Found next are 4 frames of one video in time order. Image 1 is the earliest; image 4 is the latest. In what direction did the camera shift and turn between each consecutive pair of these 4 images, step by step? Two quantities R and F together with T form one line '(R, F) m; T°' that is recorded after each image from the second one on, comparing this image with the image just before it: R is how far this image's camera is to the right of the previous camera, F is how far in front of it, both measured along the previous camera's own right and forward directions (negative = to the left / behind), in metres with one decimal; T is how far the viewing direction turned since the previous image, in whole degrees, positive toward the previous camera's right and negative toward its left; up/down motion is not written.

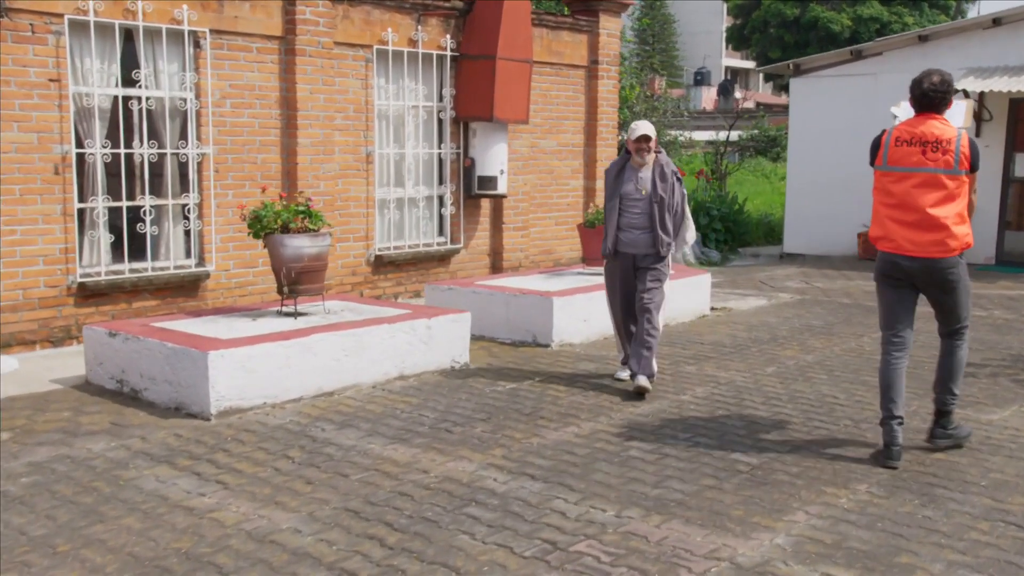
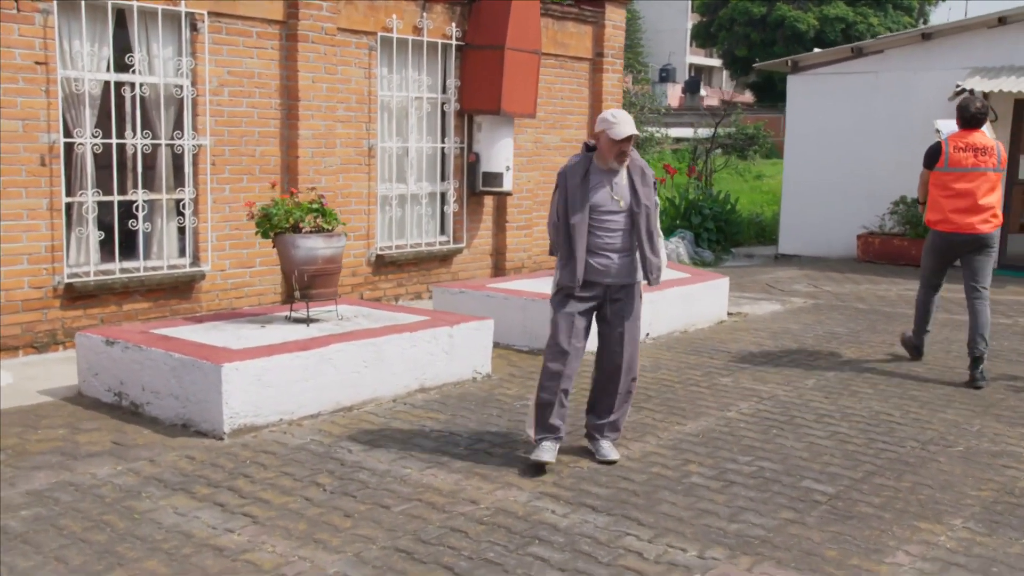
(-0.5, +0.5) m; +2°
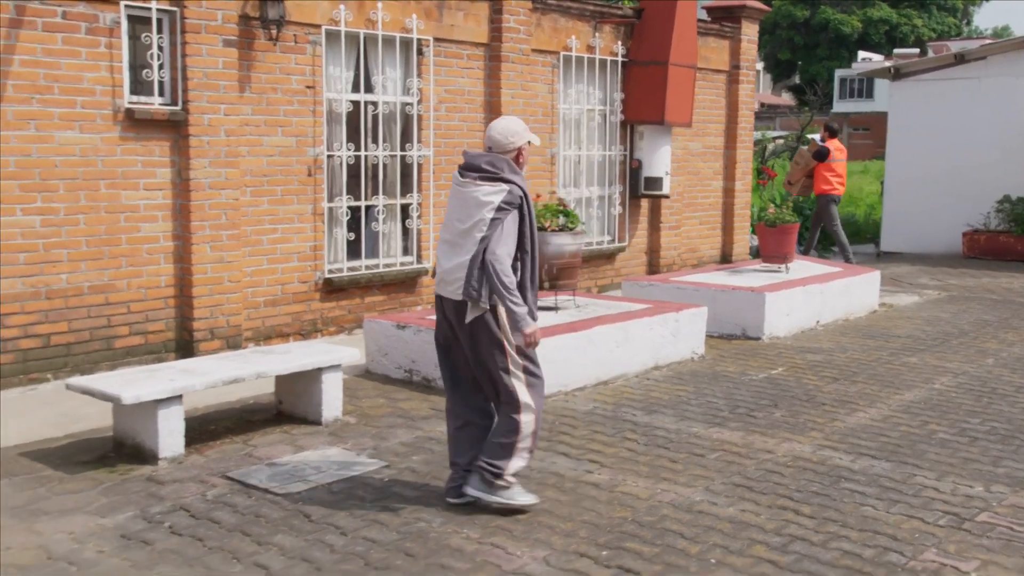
(-1.4, -1.0) m; -2°
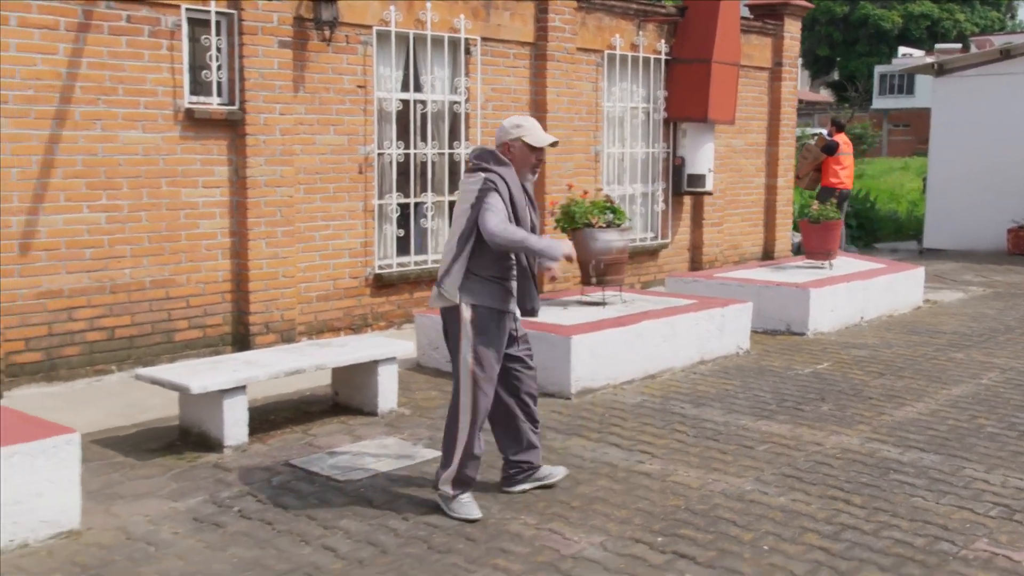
(-0.1, -0.1) m; -2°
